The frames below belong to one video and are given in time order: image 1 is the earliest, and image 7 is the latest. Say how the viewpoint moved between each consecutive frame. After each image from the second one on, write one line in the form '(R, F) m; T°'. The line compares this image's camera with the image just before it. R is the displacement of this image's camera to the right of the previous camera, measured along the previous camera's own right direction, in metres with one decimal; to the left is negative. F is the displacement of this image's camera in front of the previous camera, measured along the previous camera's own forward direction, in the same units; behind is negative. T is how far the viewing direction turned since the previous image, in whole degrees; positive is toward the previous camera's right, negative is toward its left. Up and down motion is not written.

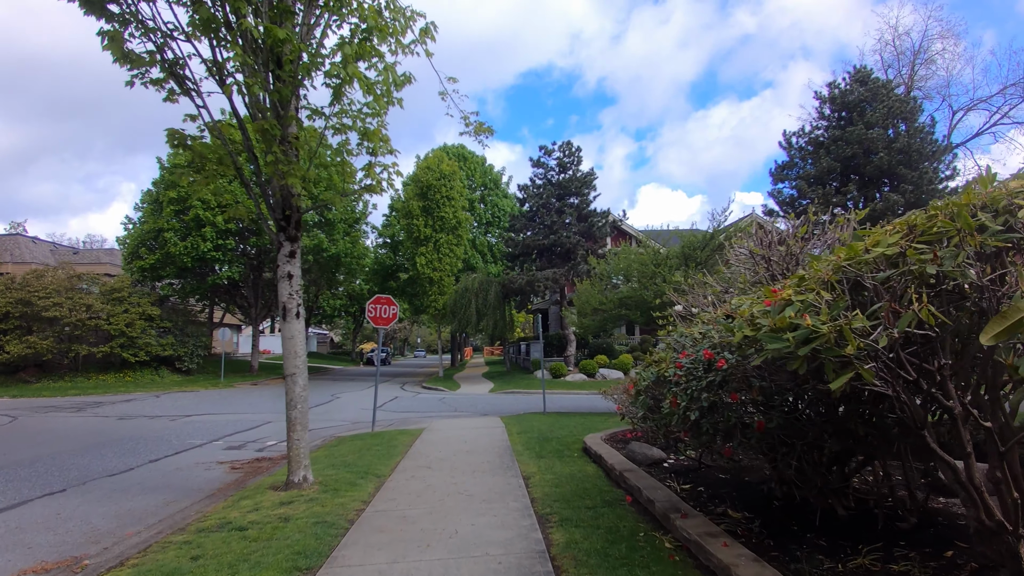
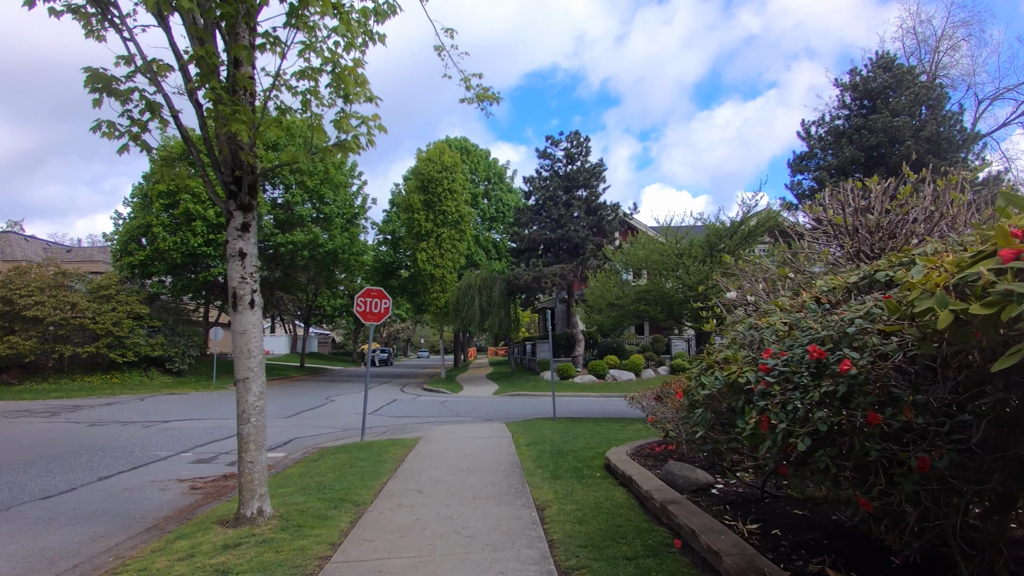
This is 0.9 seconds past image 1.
(-0.1, +1.3) m; 0°
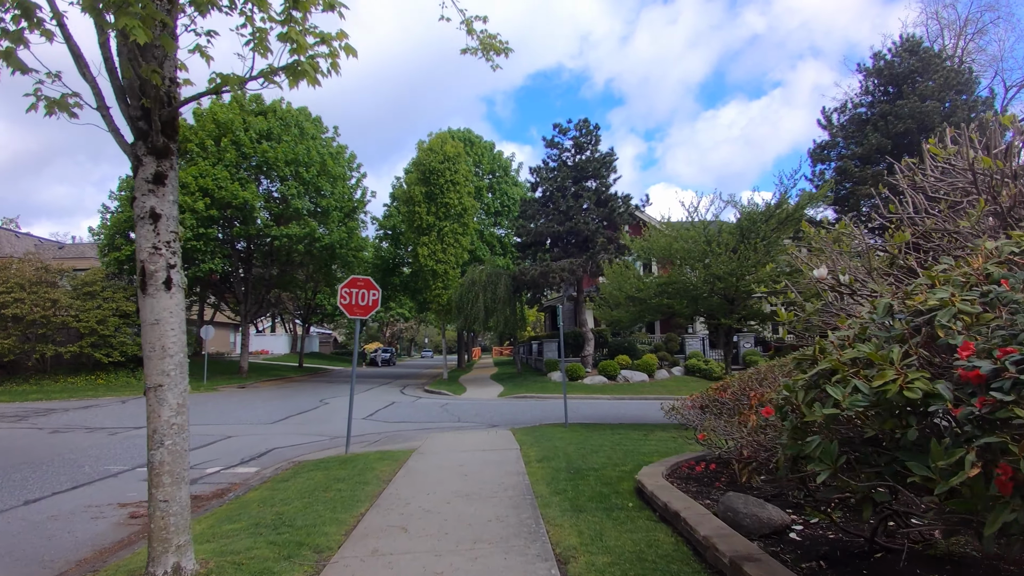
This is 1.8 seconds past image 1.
(0.0, +1.3) m; 0°
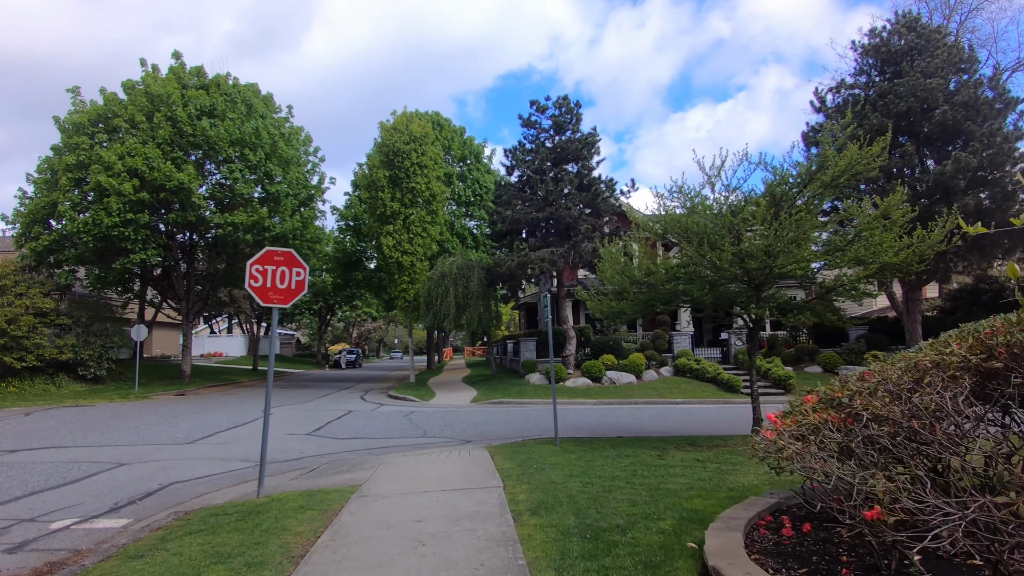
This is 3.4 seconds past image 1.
(-0.1, +2.3) m; +3°
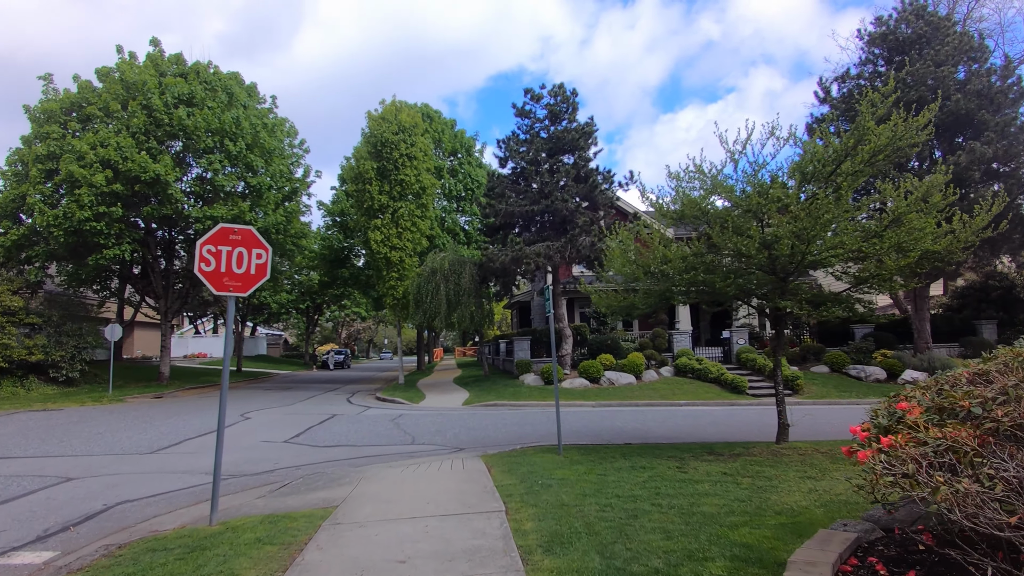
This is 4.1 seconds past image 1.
(-0.1, +1.0) m; +1°
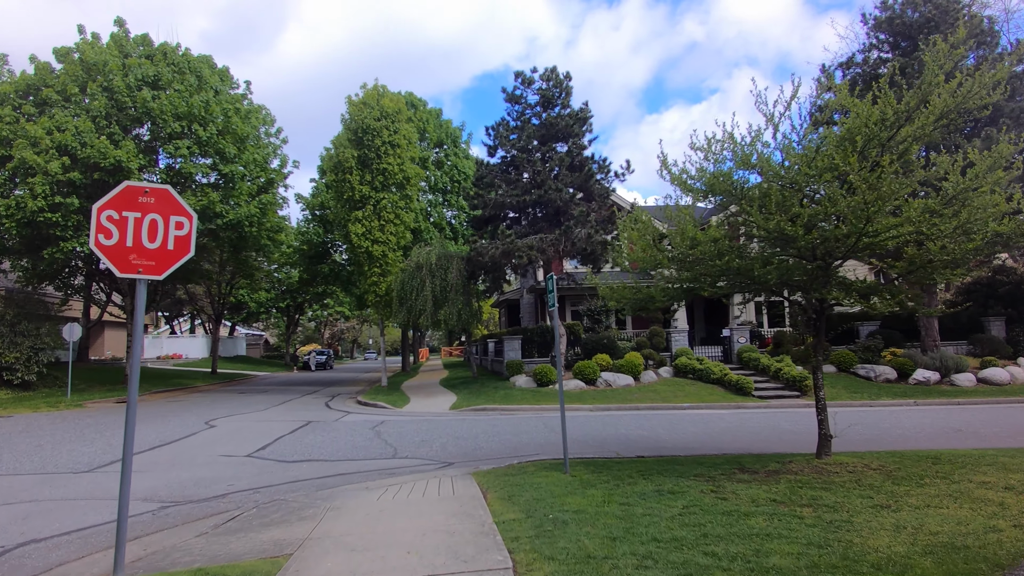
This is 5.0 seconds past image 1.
(-0.1, +1.3) m; +1°
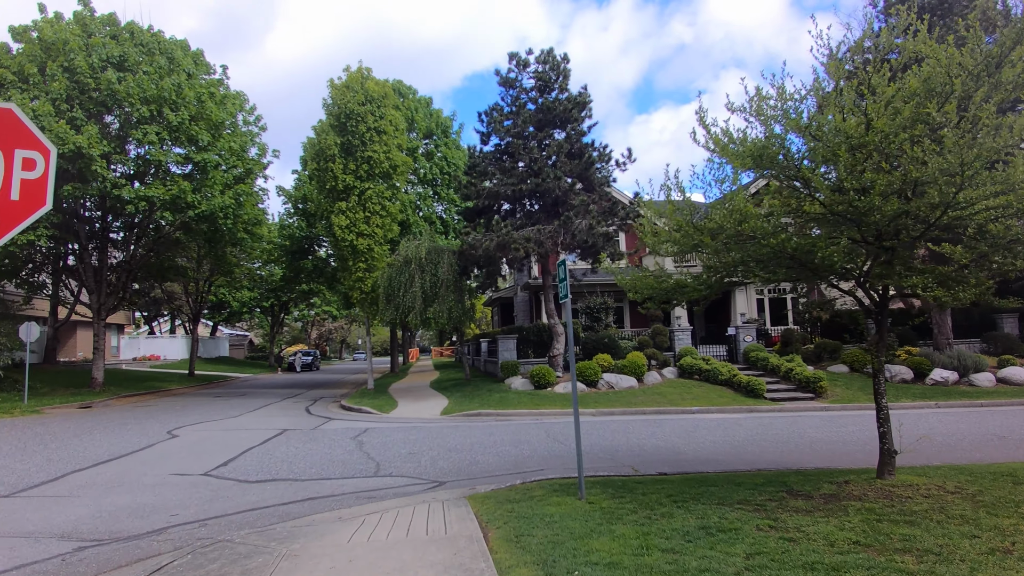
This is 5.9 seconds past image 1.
(-0.1, +1.2) m; +1°
